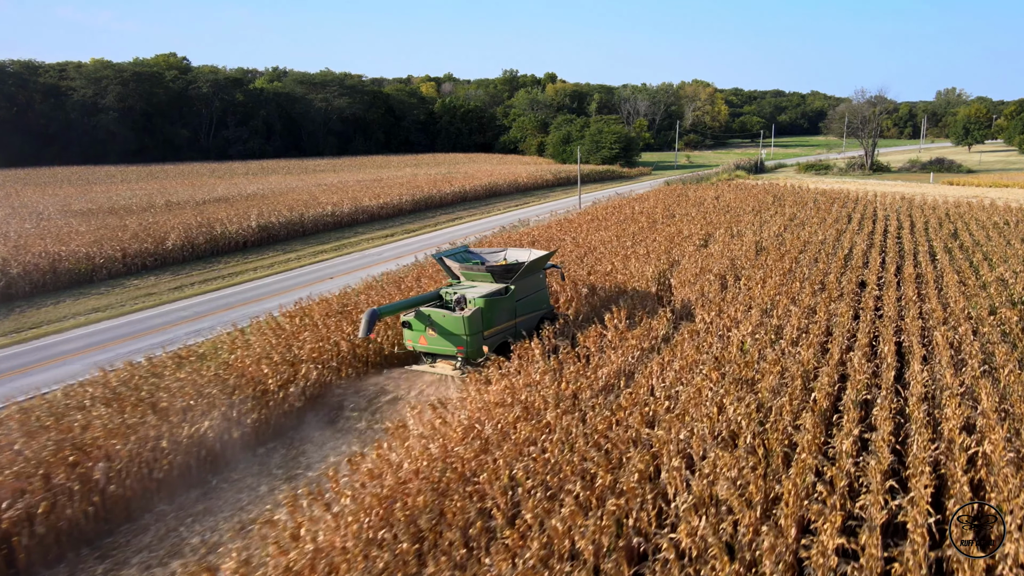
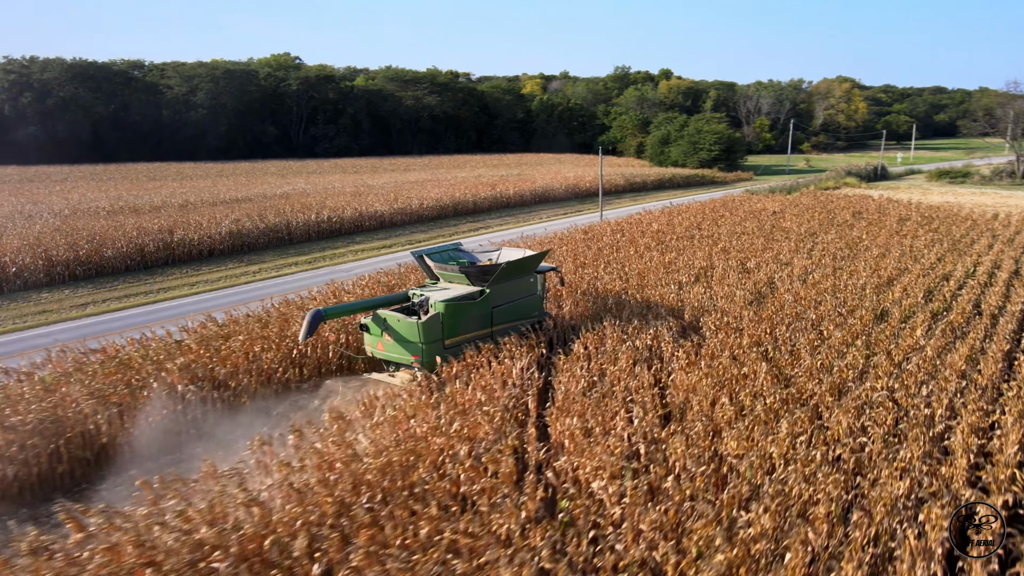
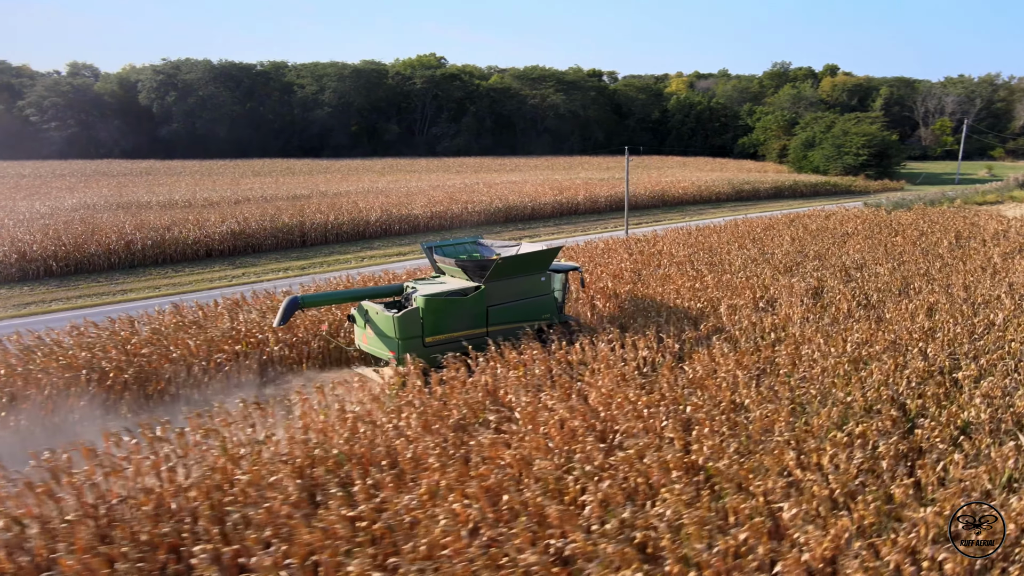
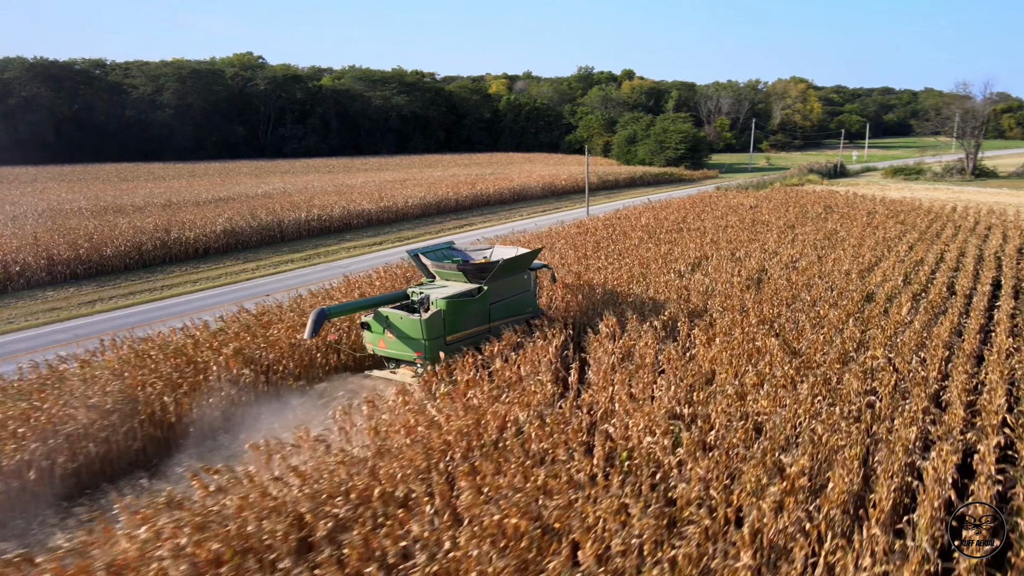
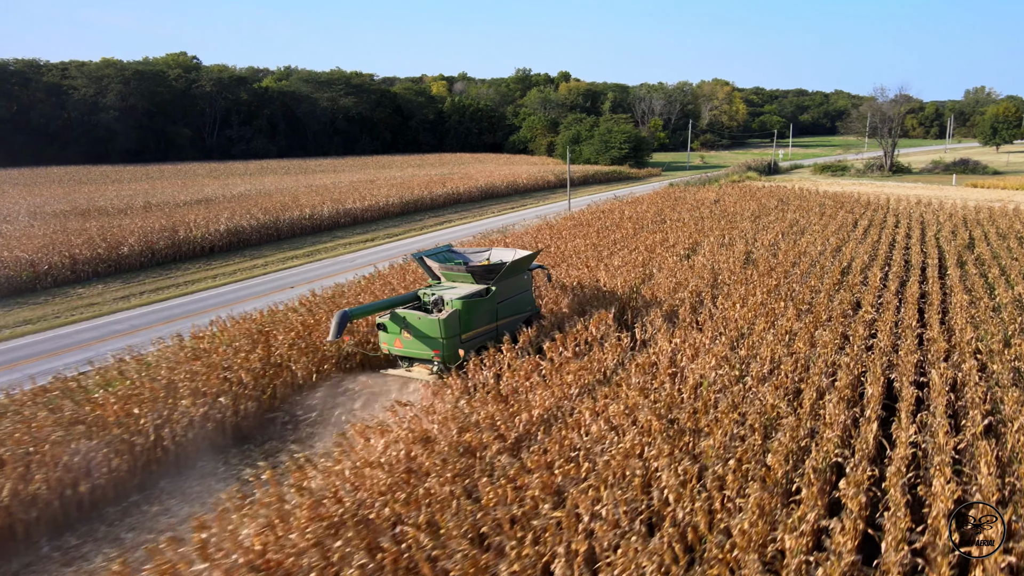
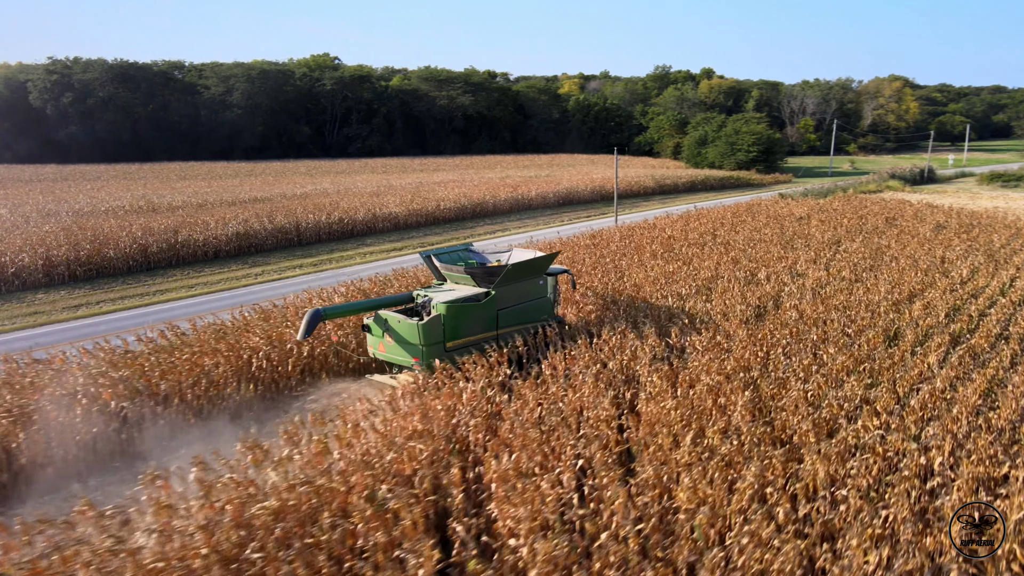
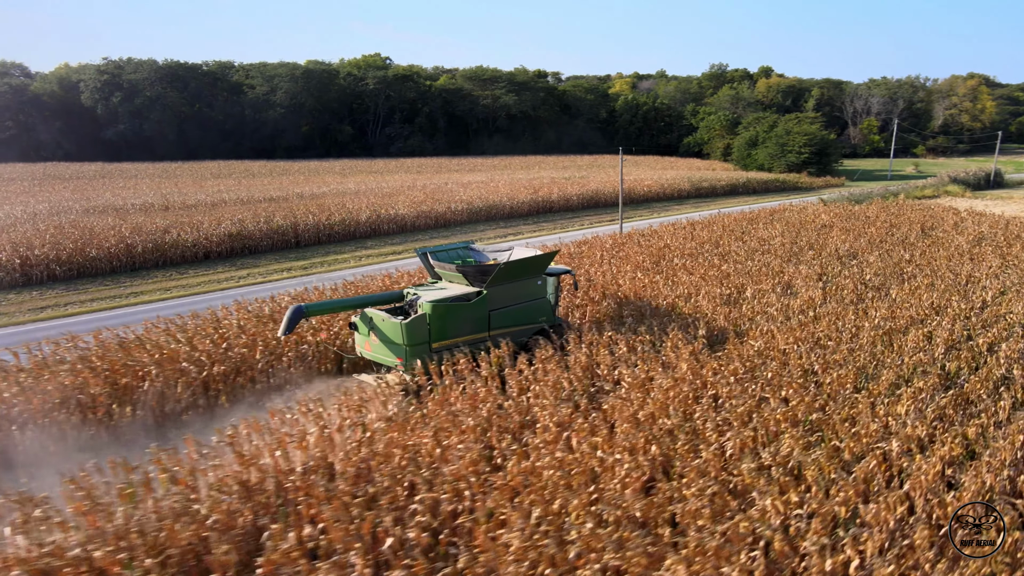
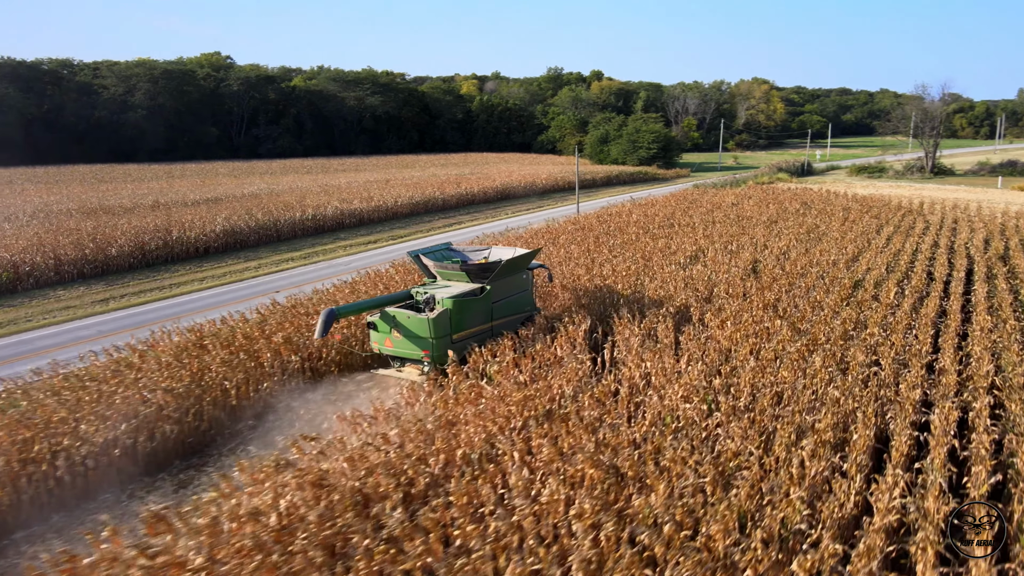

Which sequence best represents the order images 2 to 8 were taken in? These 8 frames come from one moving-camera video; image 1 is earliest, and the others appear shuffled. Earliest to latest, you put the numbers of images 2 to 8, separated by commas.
5, 8, 4, 2, 6, 7, 3
